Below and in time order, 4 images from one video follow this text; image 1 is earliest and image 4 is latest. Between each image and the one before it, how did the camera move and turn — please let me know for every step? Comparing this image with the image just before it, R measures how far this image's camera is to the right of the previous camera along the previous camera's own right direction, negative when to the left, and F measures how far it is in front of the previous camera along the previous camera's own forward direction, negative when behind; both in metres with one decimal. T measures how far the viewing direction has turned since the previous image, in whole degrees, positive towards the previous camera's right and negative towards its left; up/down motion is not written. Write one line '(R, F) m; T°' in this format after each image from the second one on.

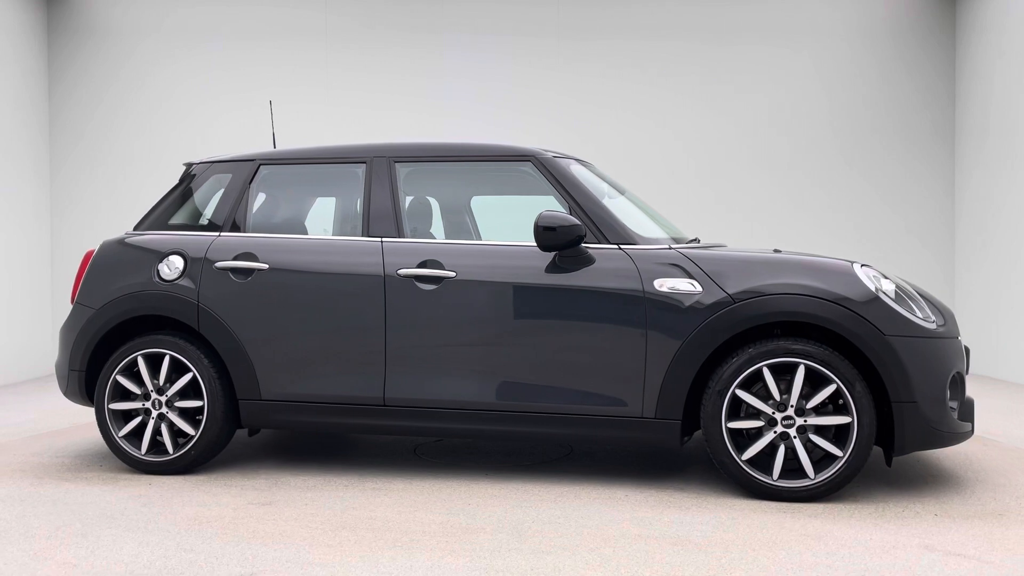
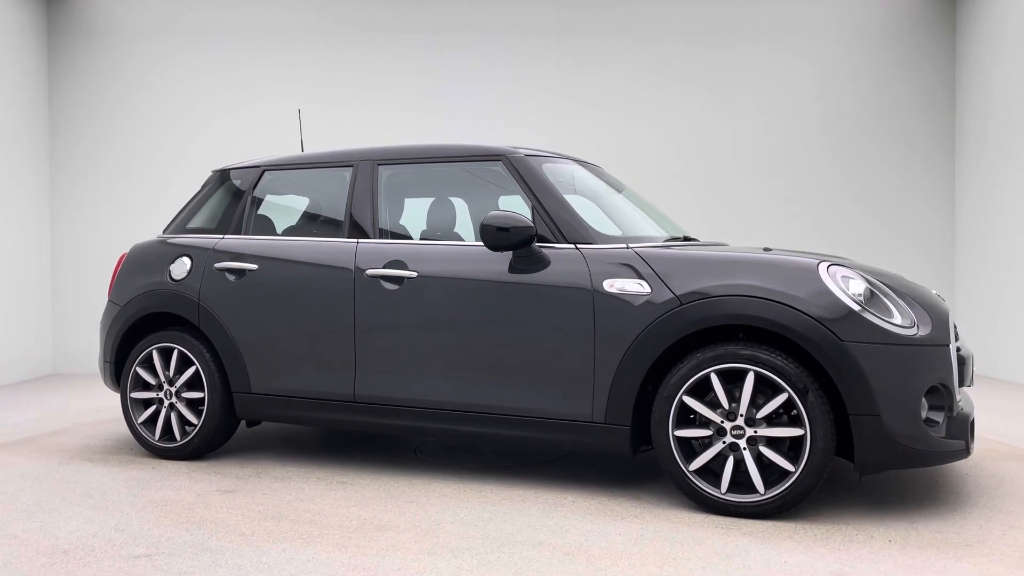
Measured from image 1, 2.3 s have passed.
(+0.8, +0.1) m; -11°
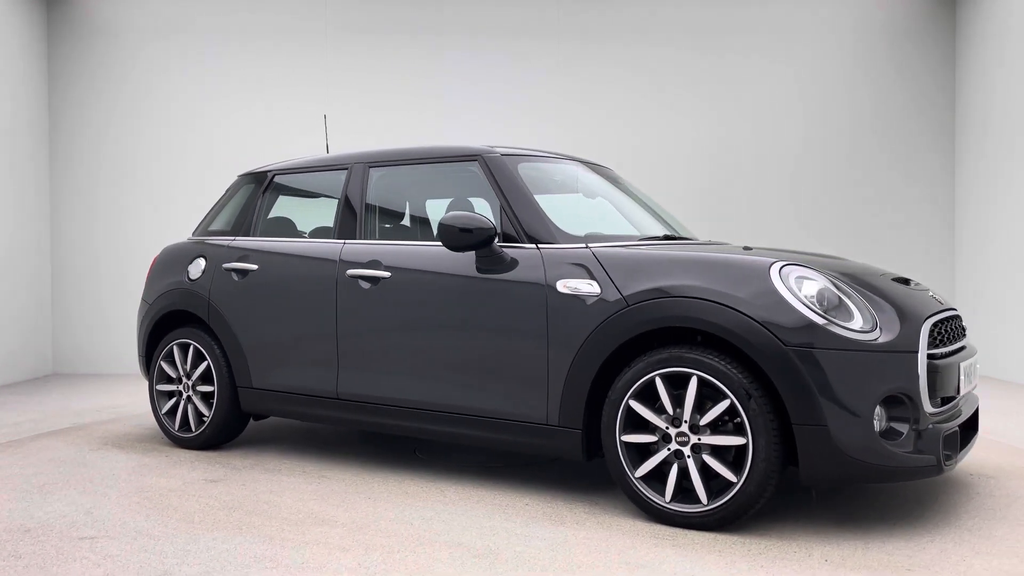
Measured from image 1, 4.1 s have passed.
(+0.7, +0.1) m; -9°
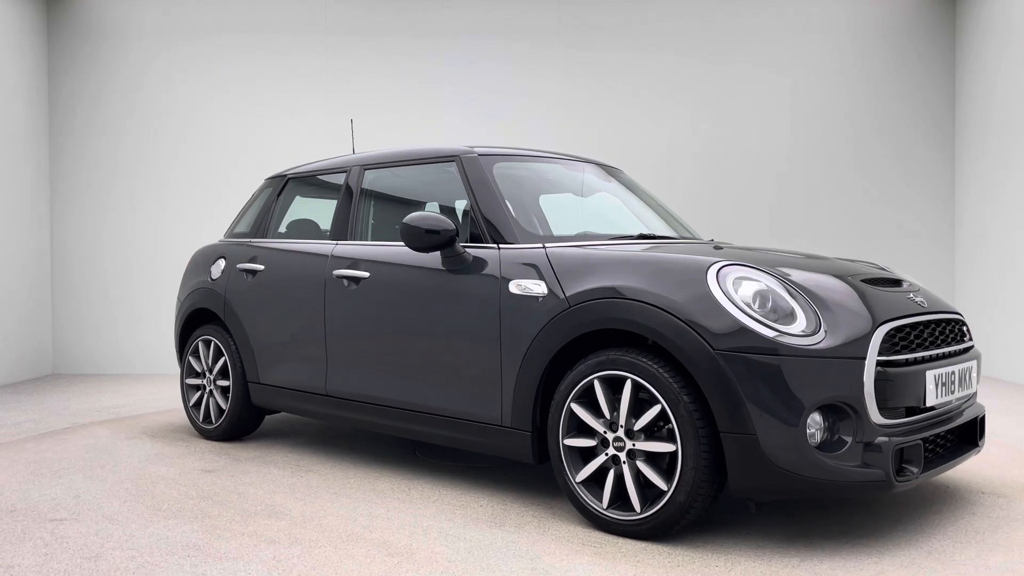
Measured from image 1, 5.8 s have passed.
(+0.6, +0.1) m; -9°
